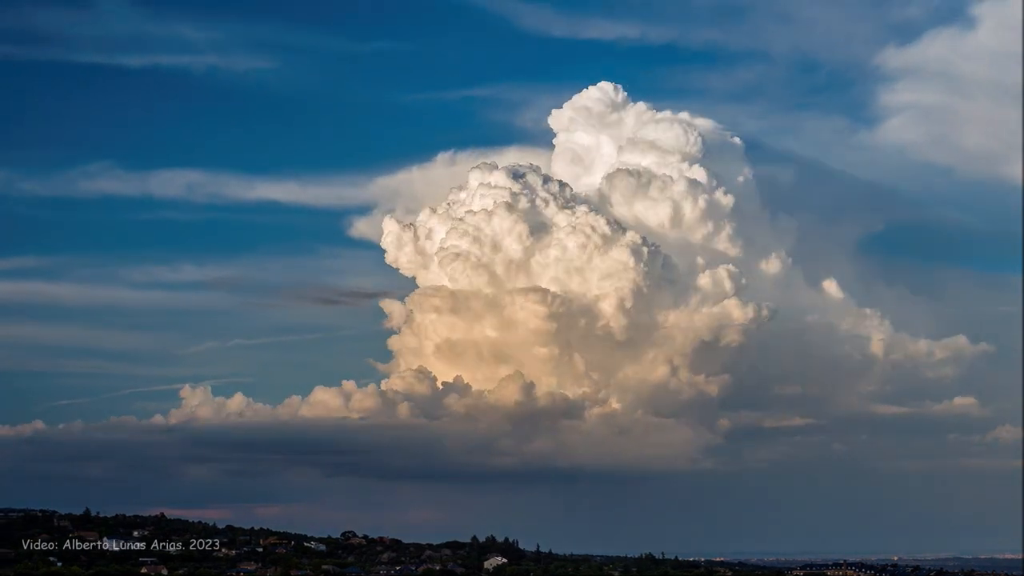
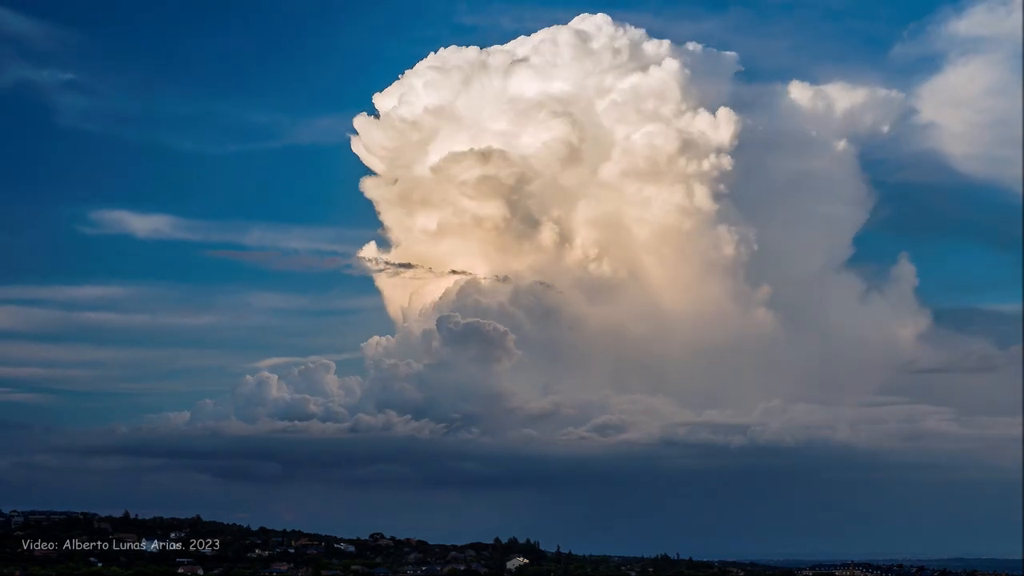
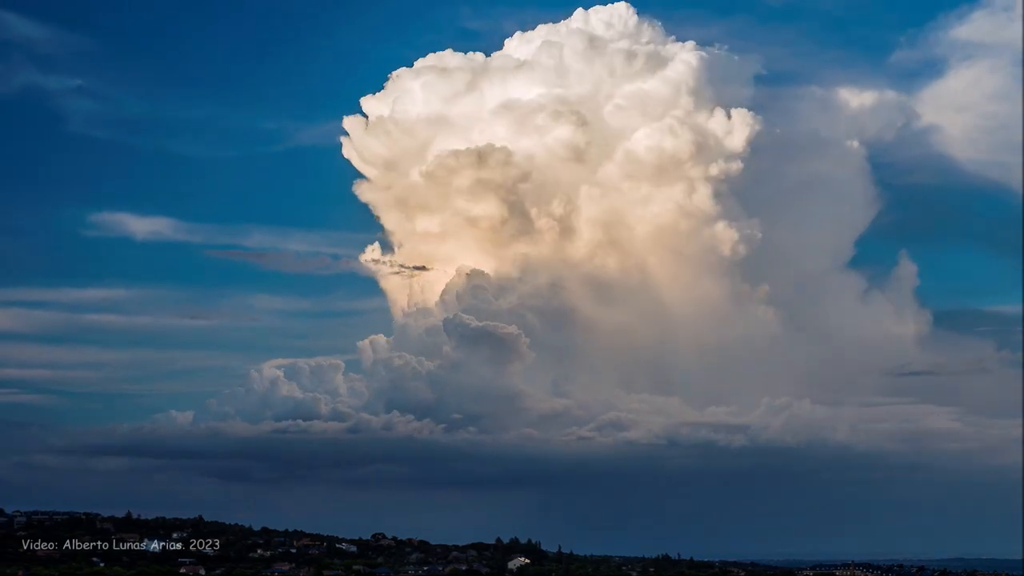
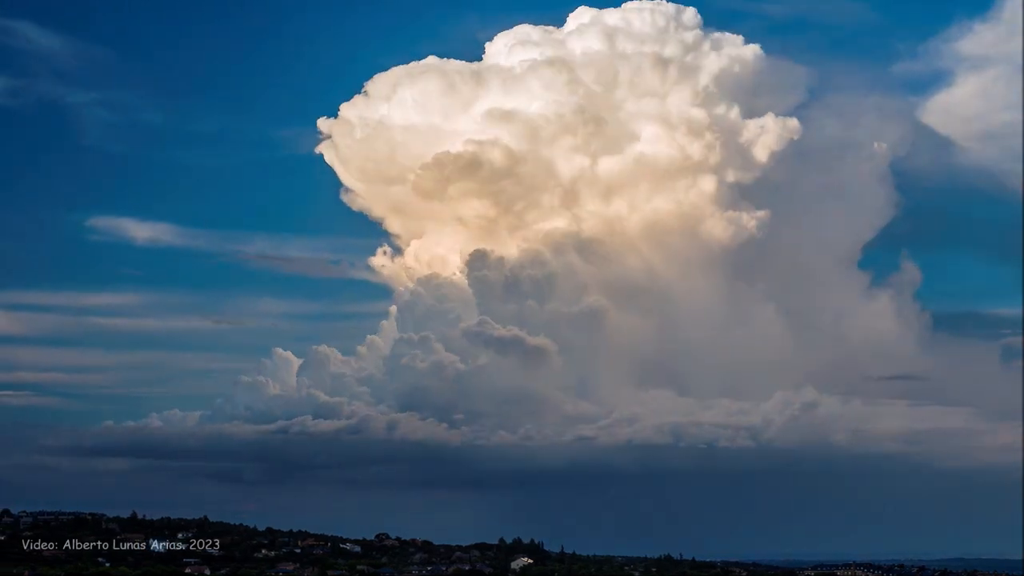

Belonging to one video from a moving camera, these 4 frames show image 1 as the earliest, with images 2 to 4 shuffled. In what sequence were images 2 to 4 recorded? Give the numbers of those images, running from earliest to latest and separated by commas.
2, 3, 4
